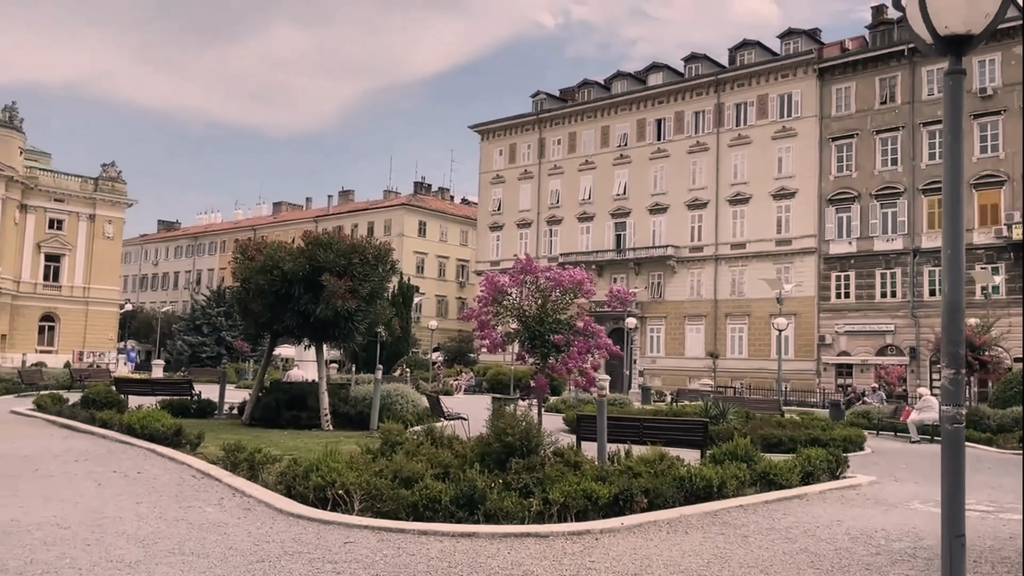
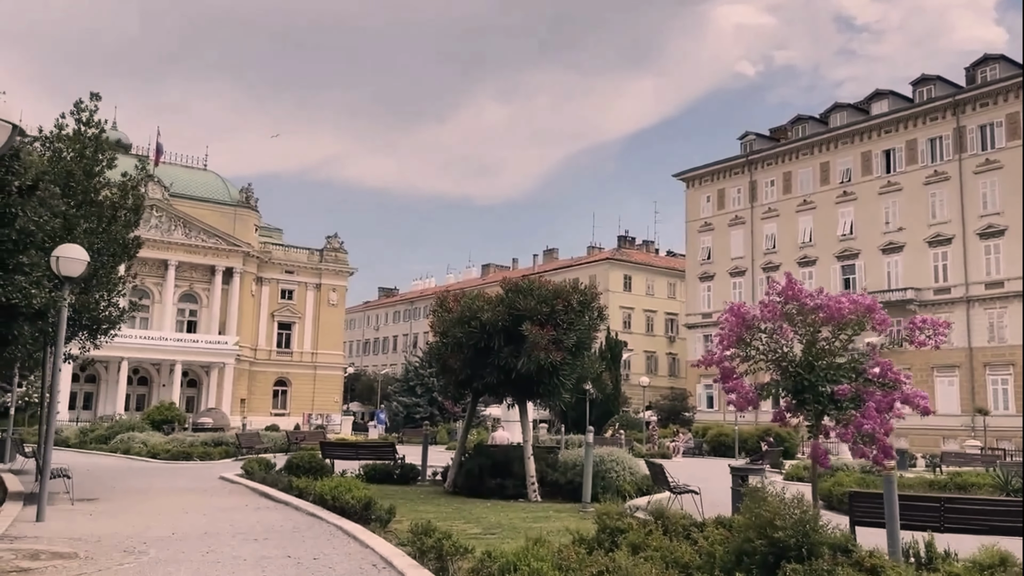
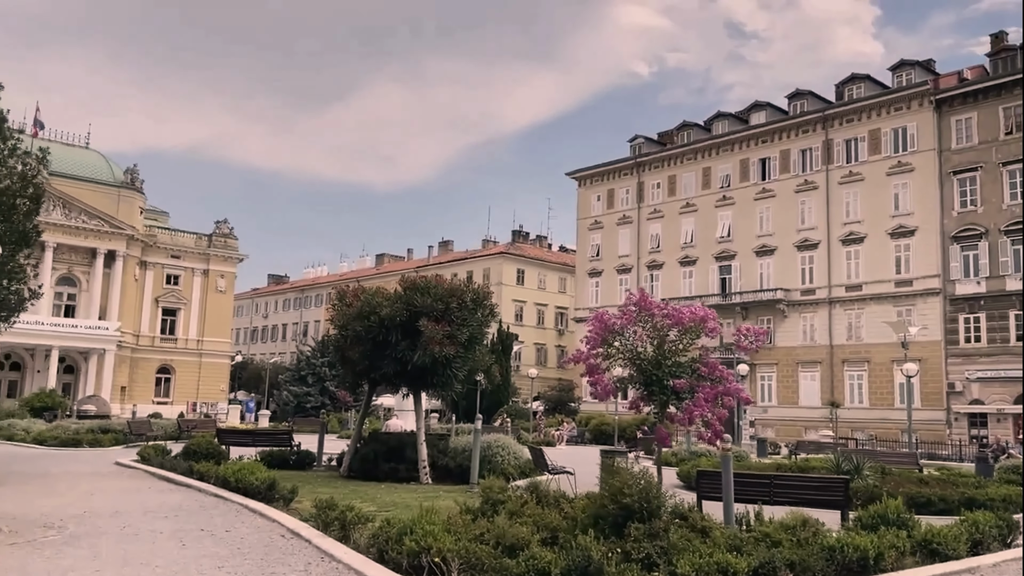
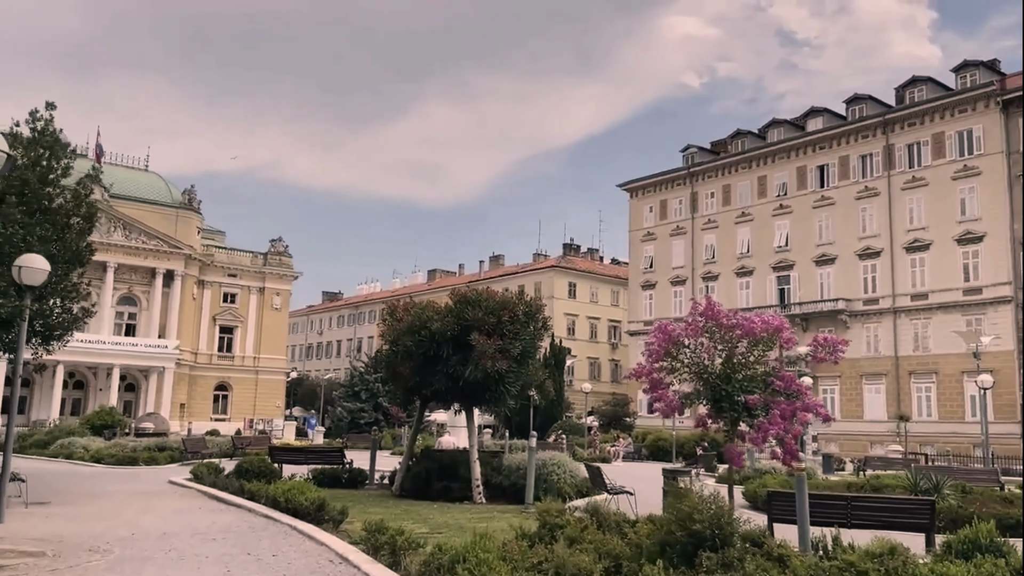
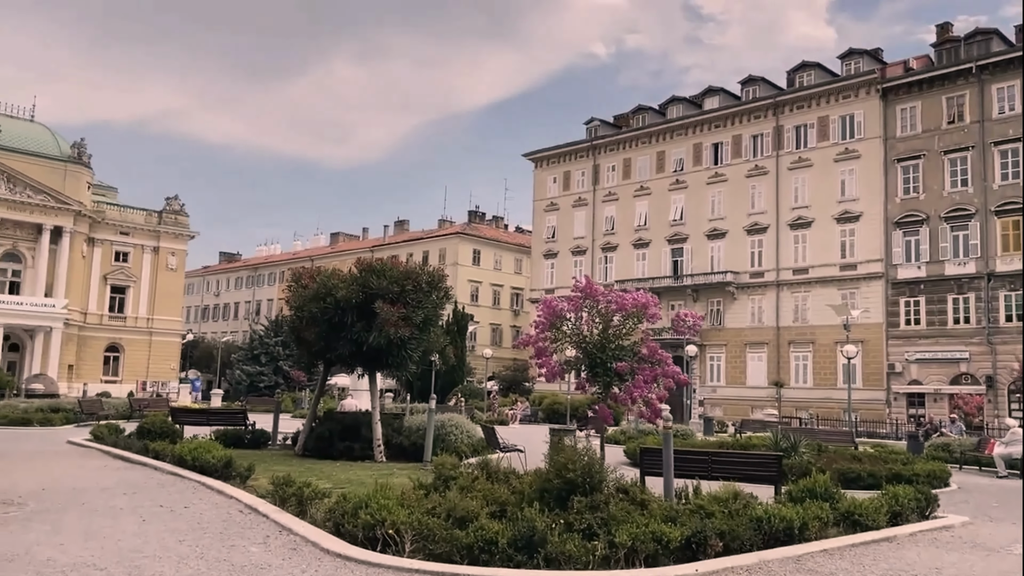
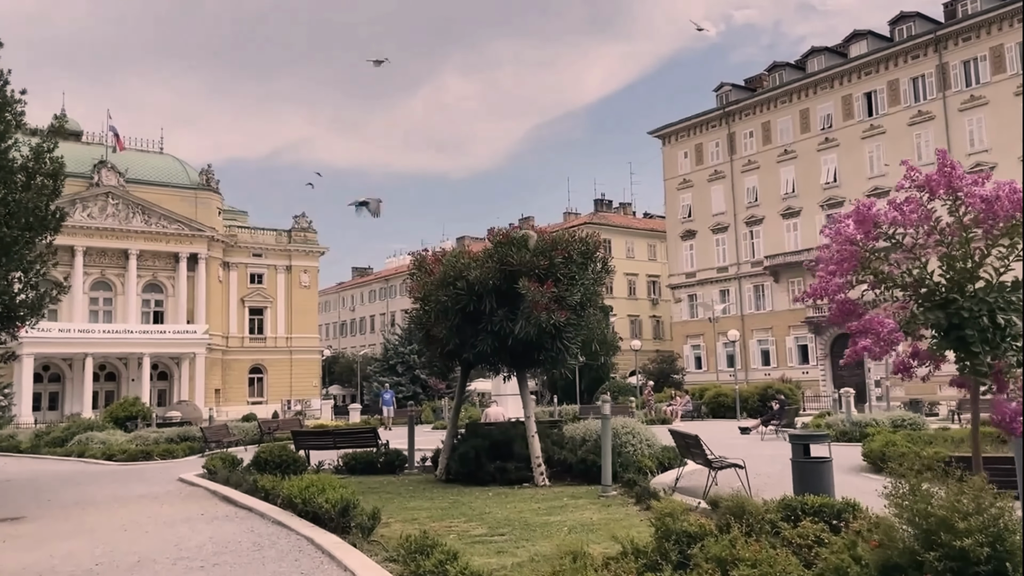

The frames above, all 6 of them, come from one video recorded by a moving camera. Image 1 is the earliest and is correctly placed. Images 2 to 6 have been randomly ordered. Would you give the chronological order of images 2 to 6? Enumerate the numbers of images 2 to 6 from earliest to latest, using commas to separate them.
5, 3, 4, 2, 6
